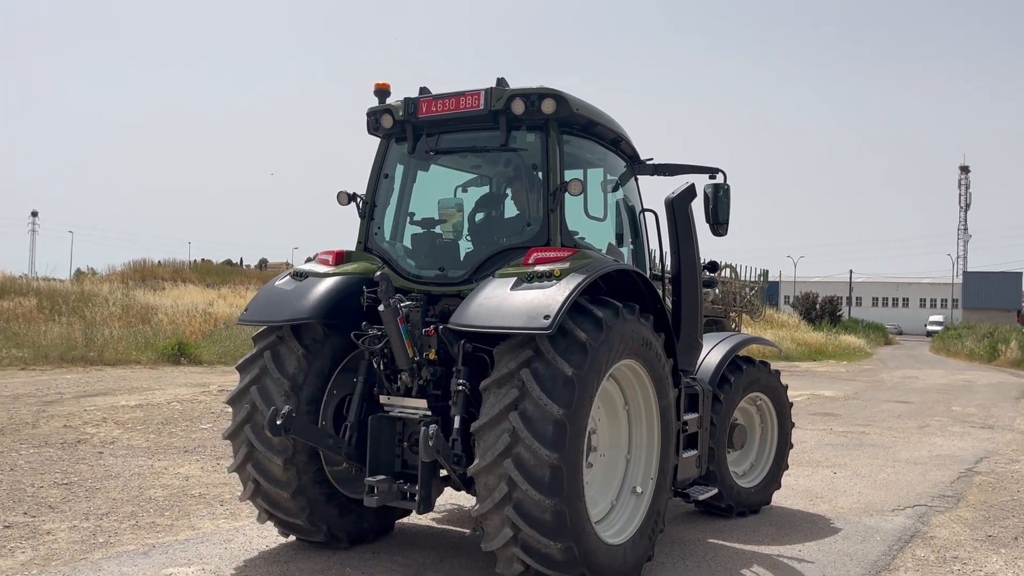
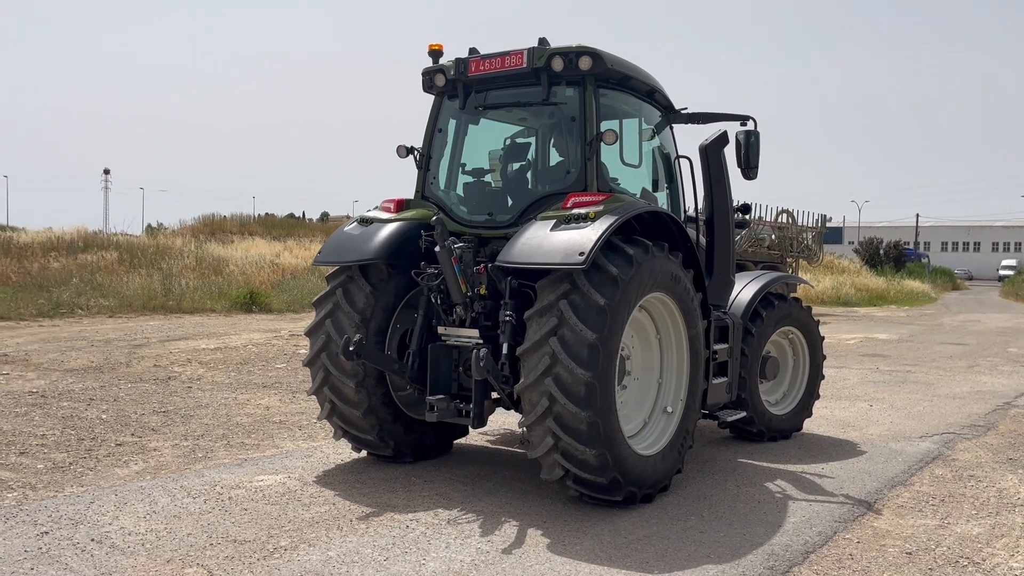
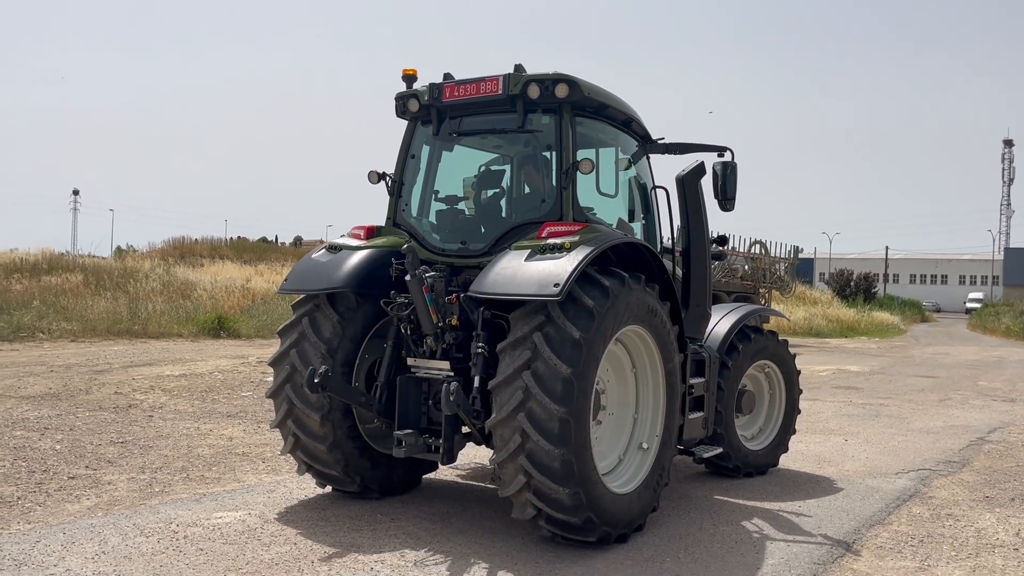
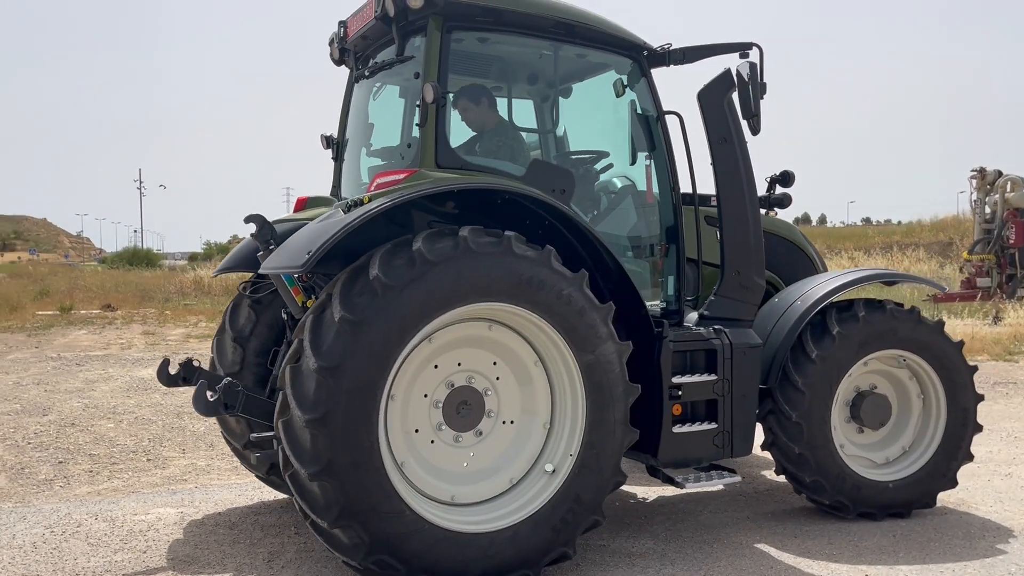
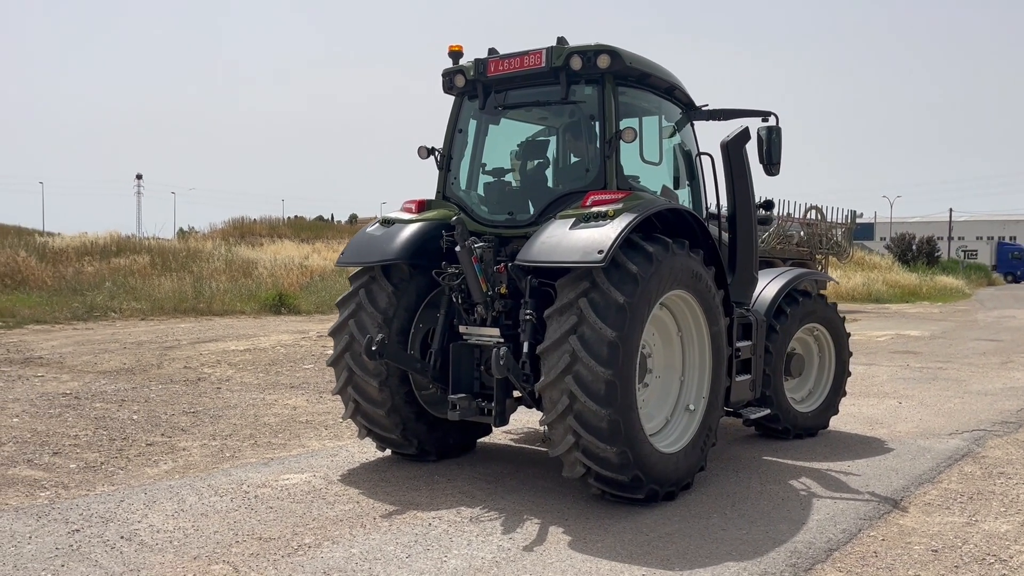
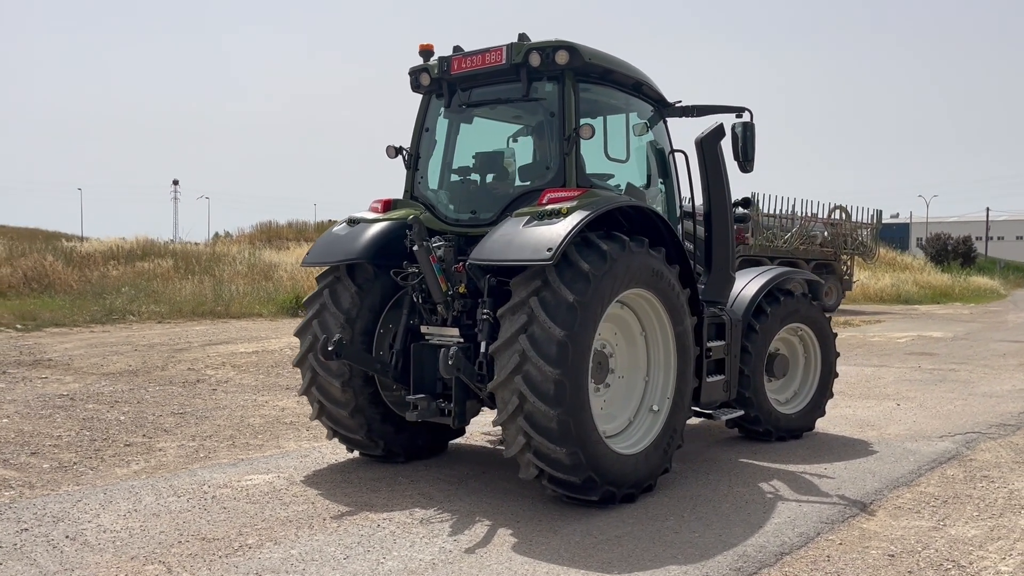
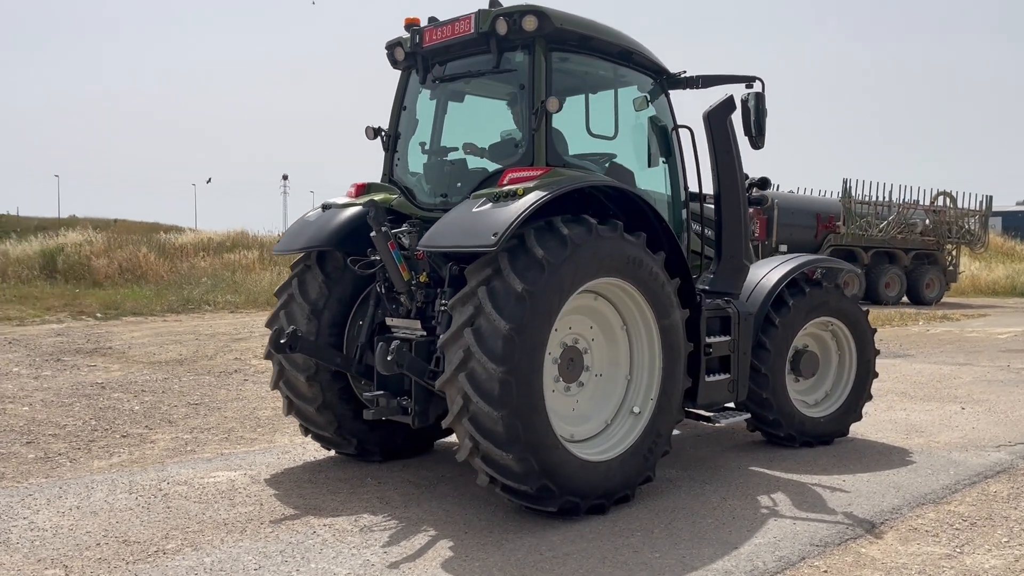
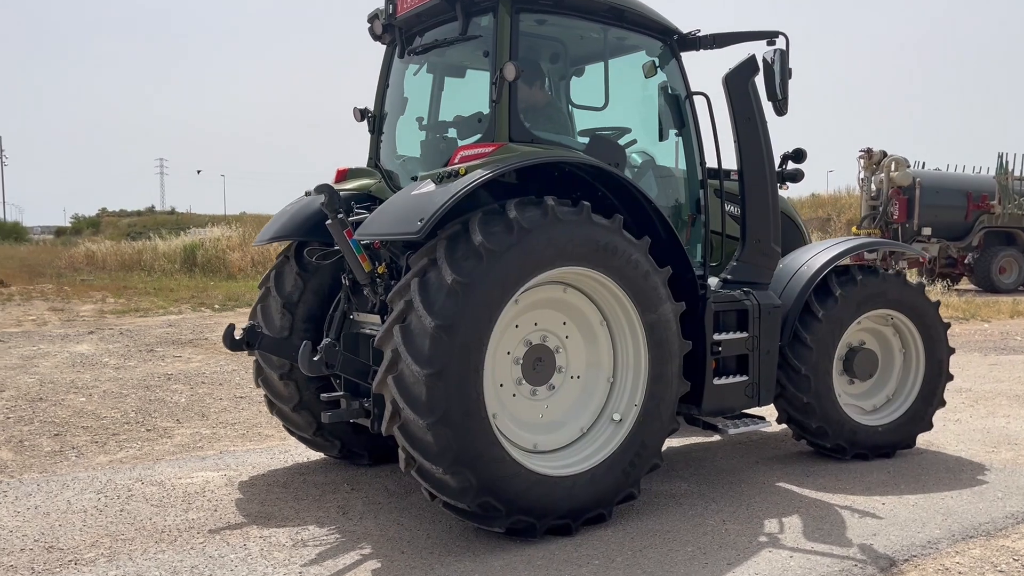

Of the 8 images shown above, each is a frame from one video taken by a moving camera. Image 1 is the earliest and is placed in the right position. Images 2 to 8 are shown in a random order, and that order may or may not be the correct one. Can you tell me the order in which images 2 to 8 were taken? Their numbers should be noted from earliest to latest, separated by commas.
3, 2, 5, 6, 7, 8, 4
